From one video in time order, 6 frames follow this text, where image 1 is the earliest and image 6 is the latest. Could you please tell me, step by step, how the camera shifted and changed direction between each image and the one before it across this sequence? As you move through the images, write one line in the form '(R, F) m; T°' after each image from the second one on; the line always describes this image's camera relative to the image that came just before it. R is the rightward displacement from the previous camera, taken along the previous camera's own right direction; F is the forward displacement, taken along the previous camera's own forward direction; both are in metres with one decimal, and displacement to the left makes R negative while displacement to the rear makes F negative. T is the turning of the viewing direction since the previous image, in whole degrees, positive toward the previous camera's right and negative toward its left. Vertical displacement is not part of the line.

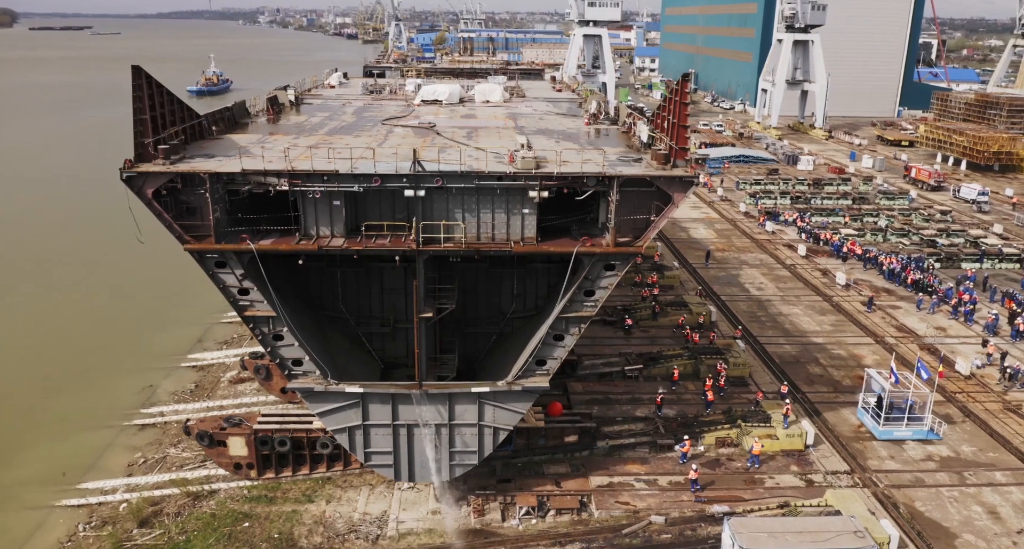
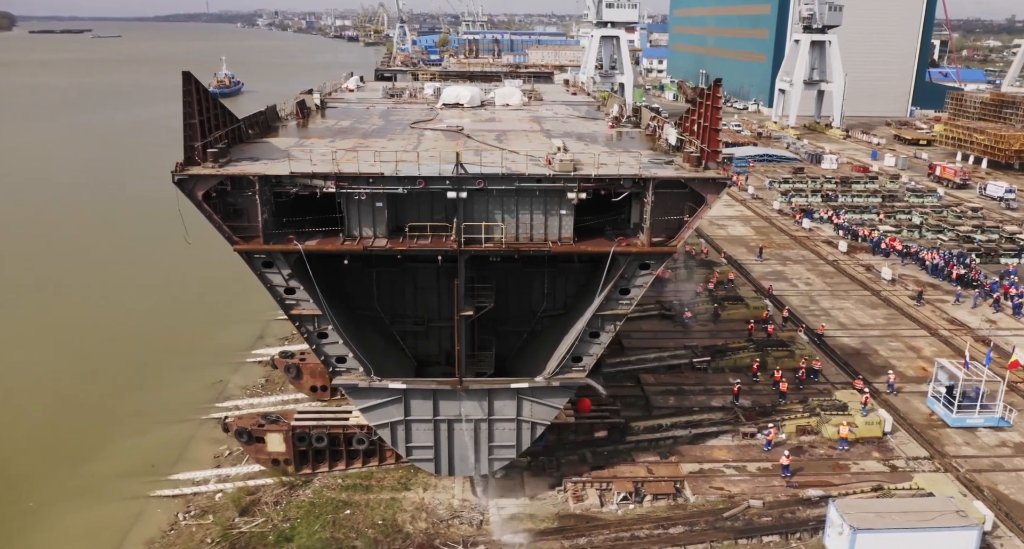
(-1.2, -0.3) m; 0°
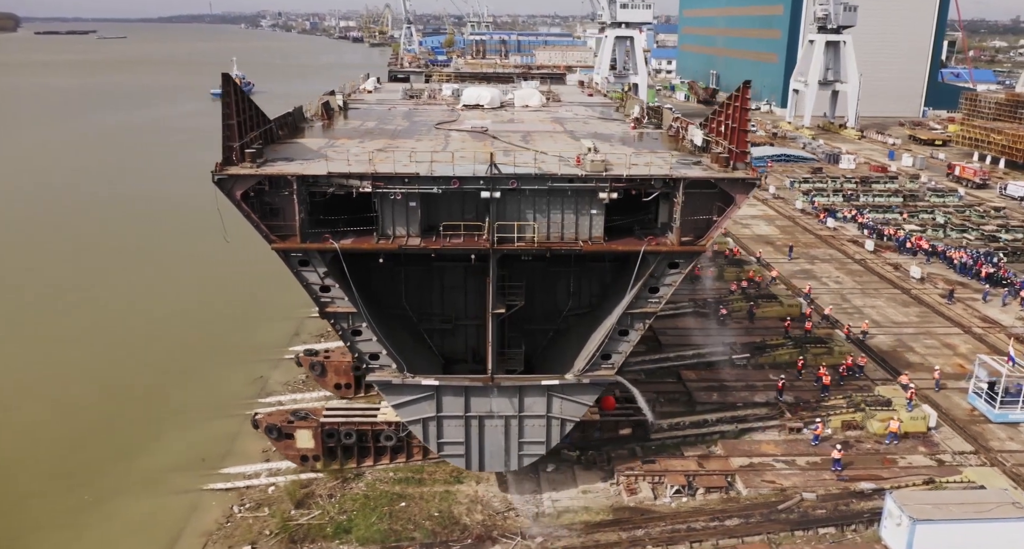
(-0.6, -0.1) m; 0°
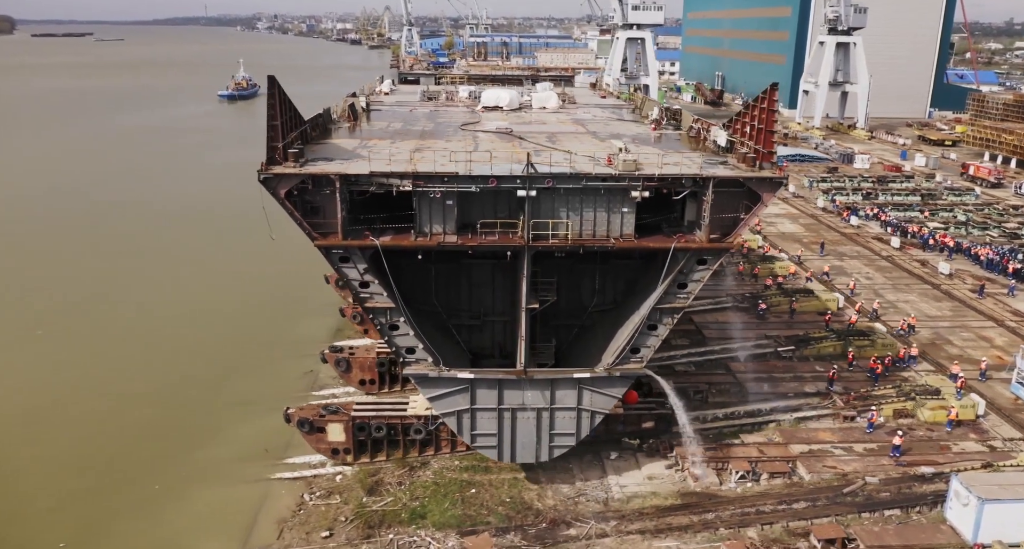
(-0.9, -0.3) m; 0°
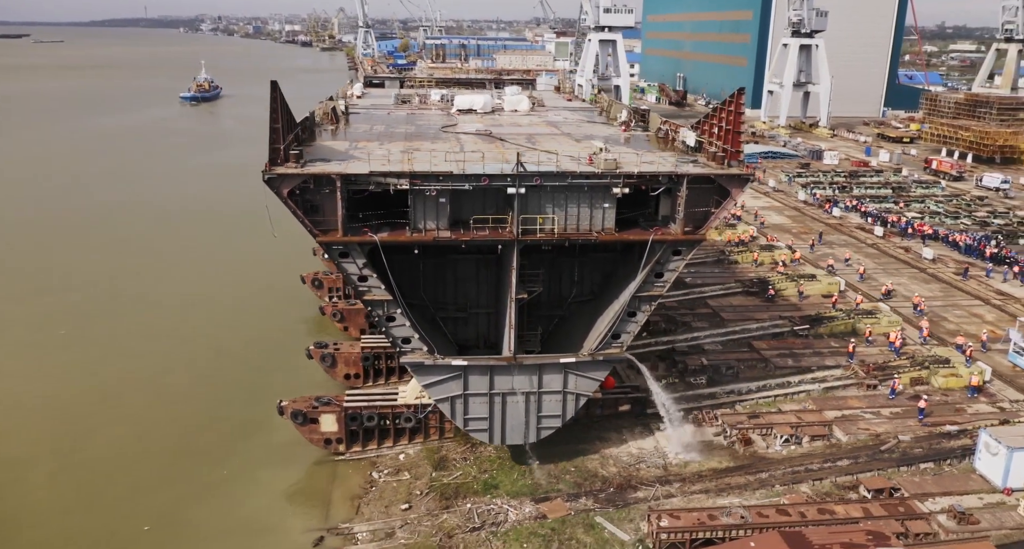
(-1.4, -0.5) m; +4°
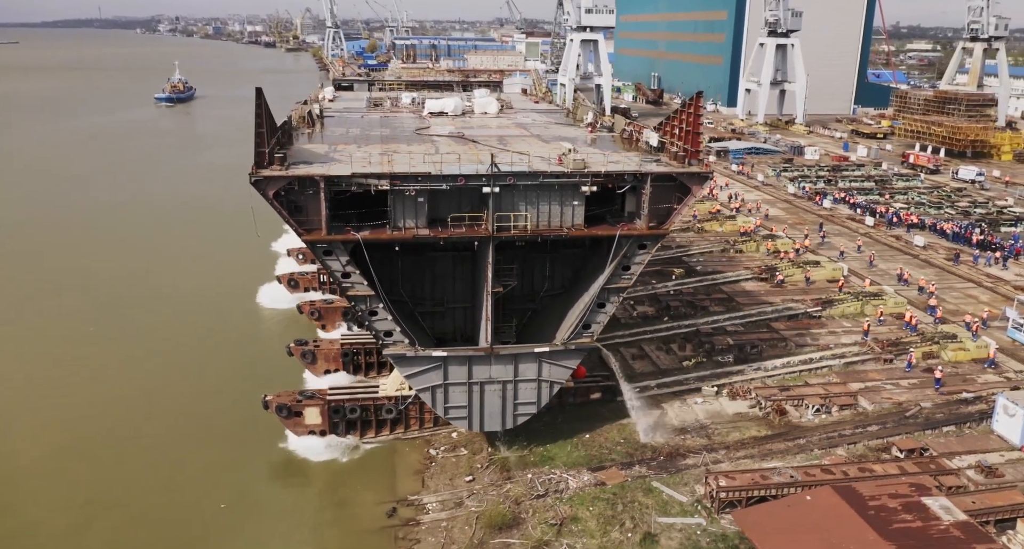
(-1.2, -0.5) m; +3°
